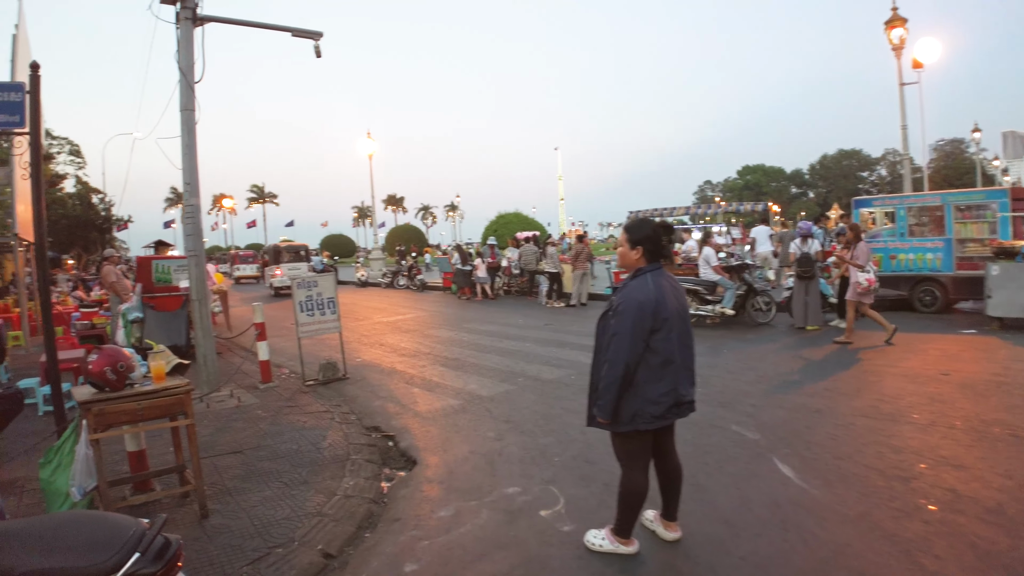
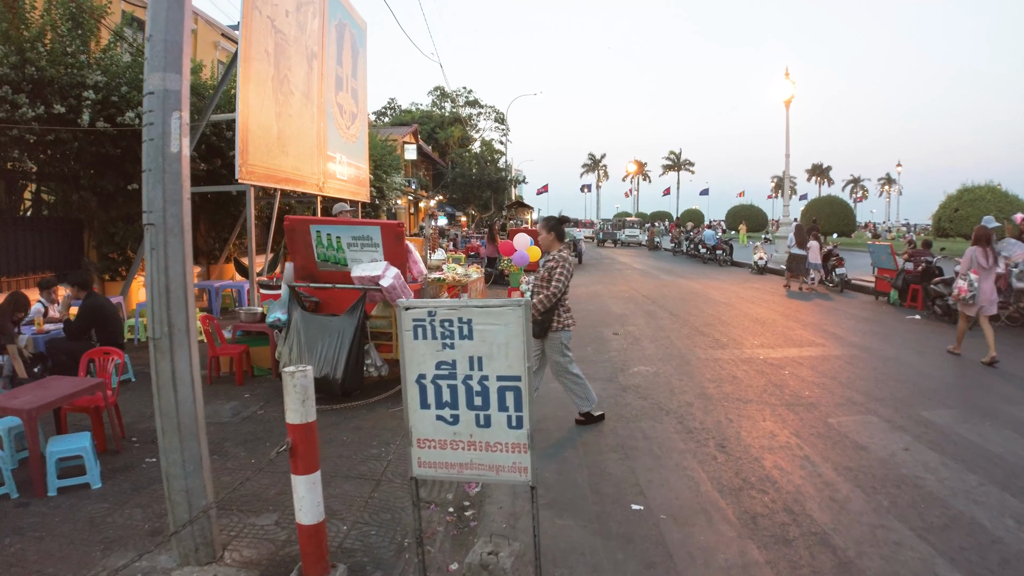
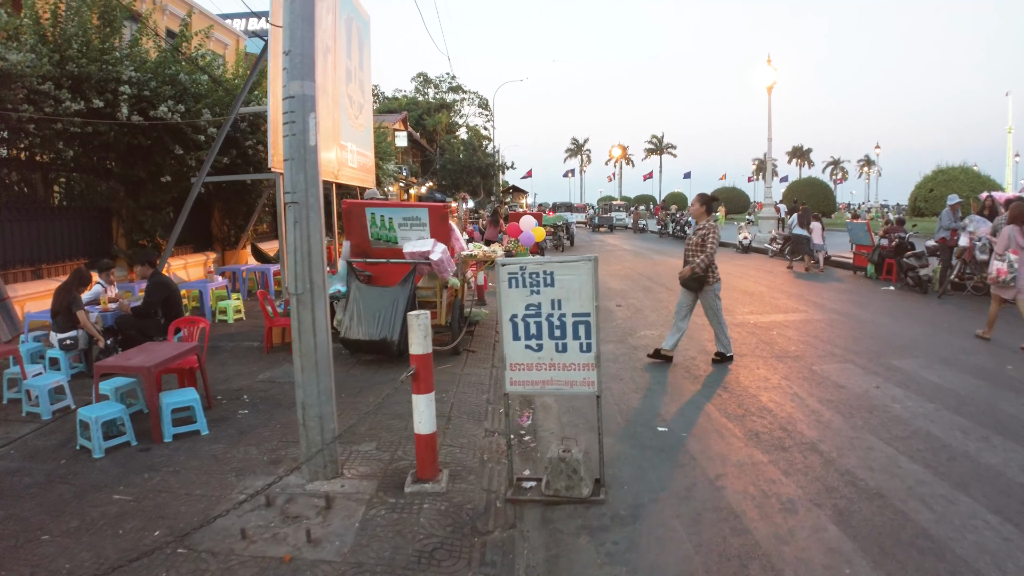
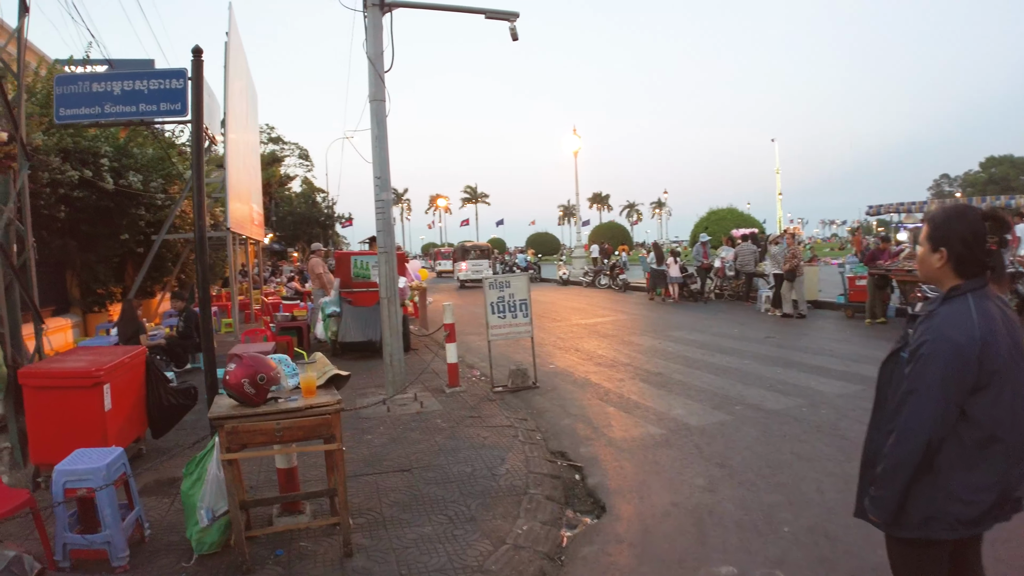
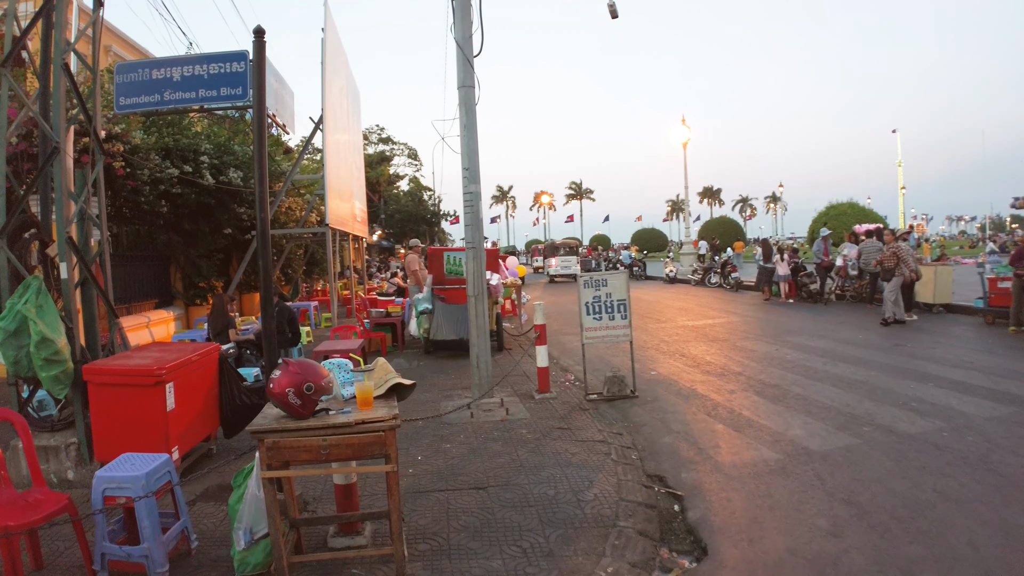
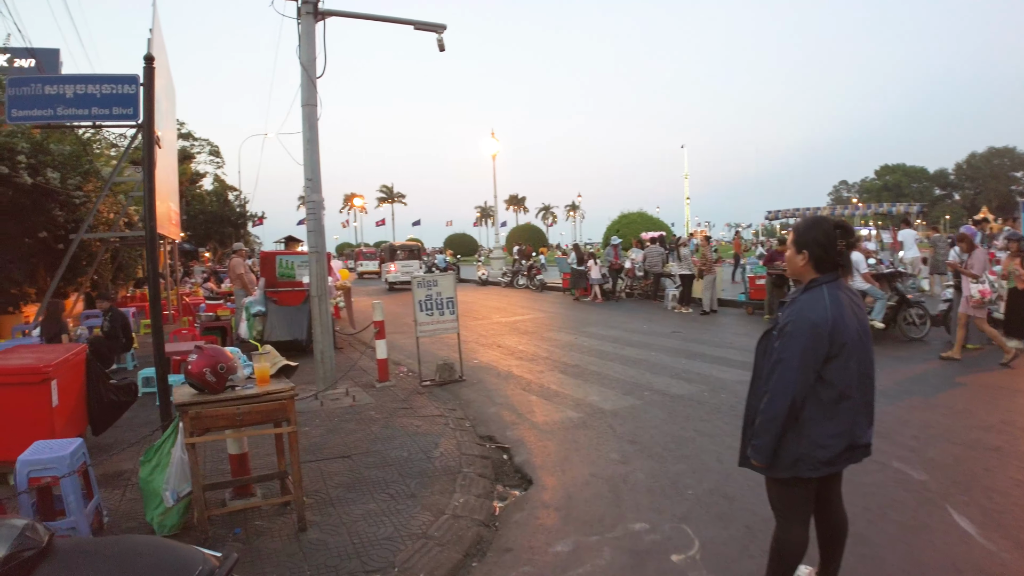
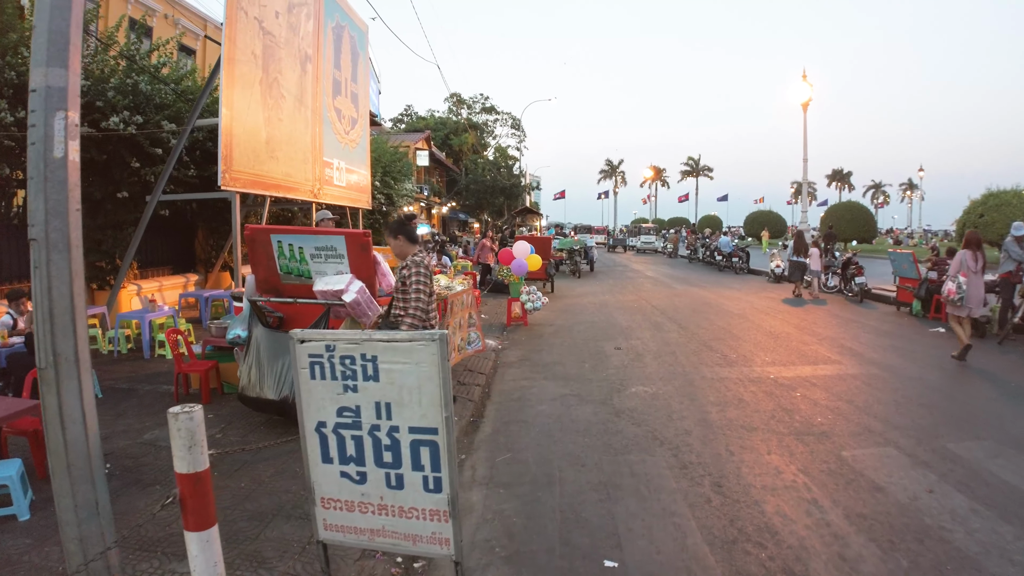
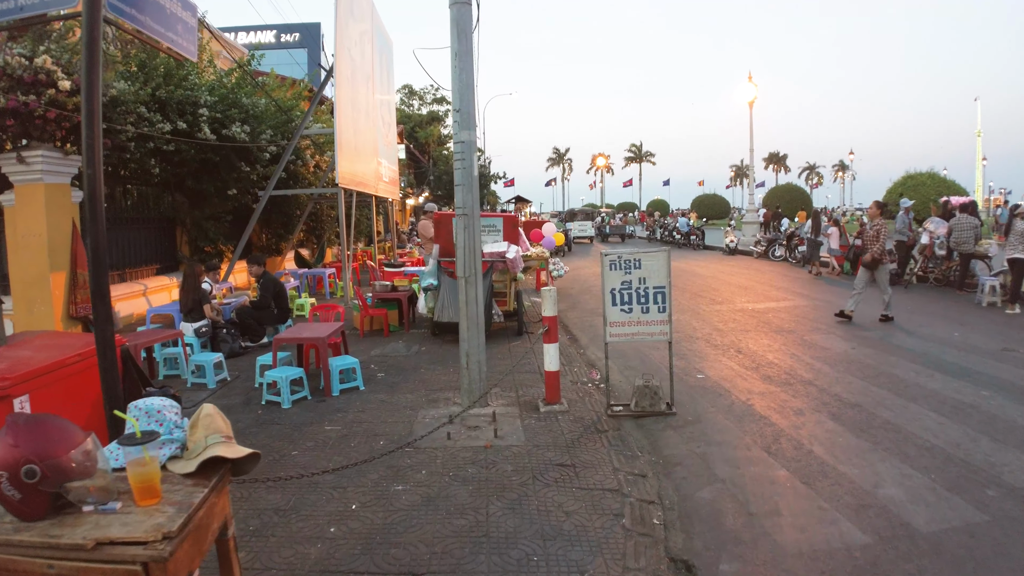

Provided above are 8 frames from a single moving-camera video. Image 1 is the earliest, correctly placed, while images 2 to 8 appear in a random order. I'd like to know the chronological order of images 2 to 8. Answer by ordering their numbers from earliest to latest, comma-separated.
6, 4, 5, 8, 3, 2, 7
